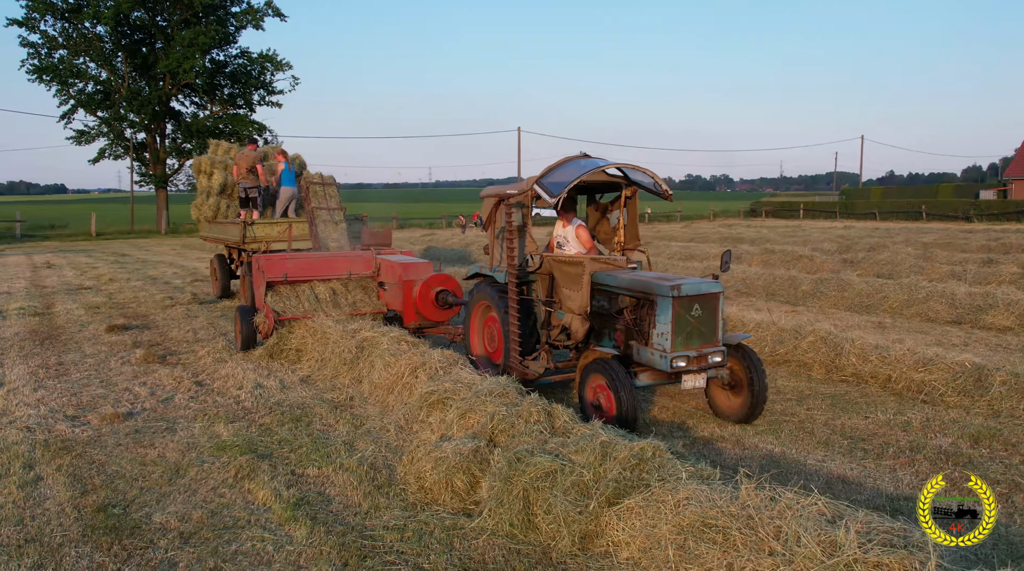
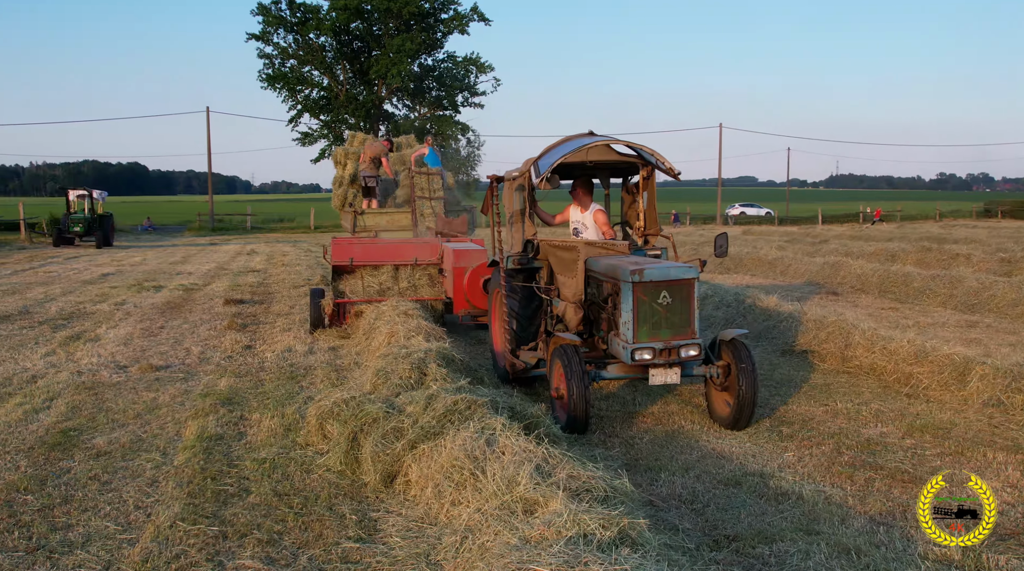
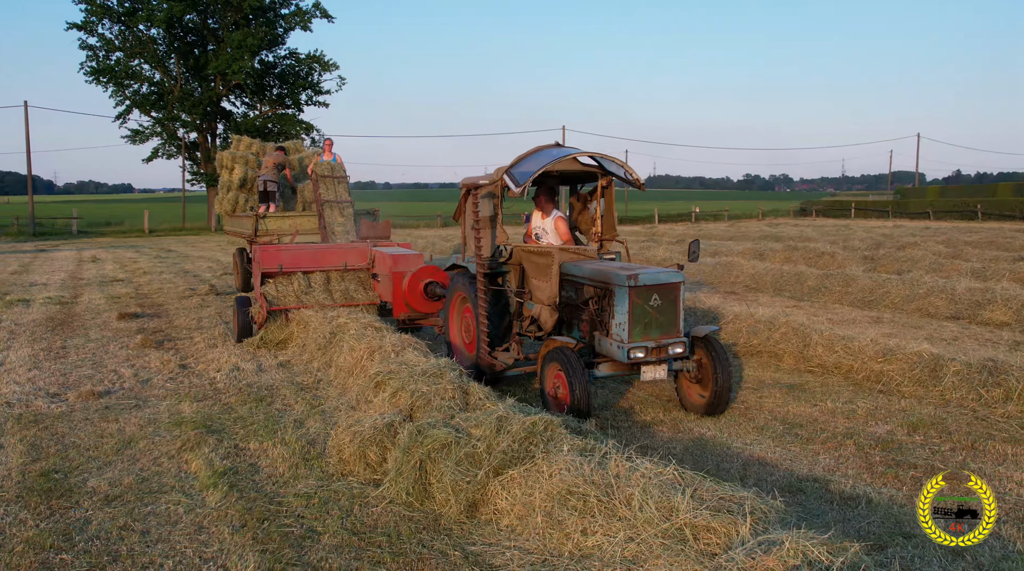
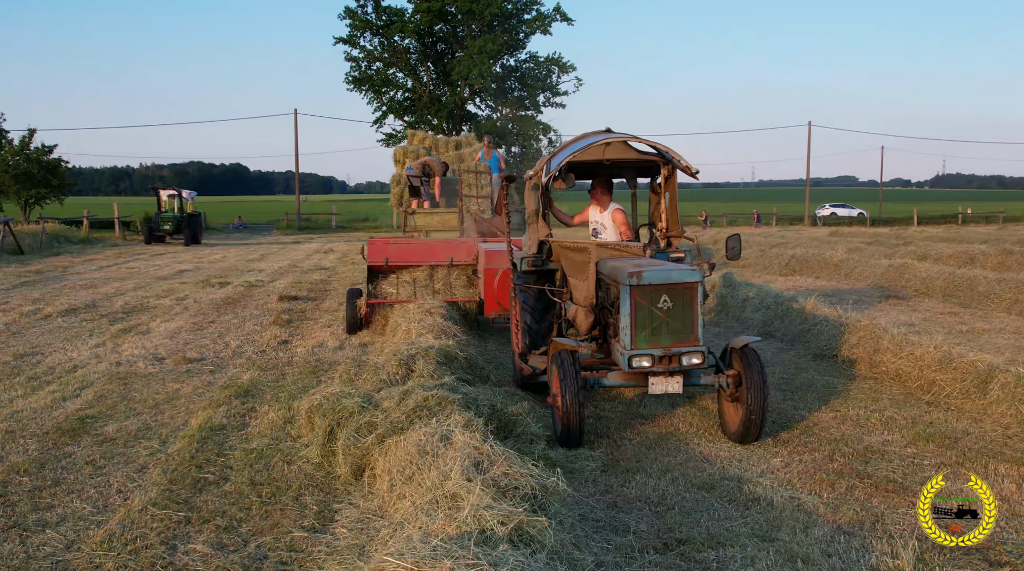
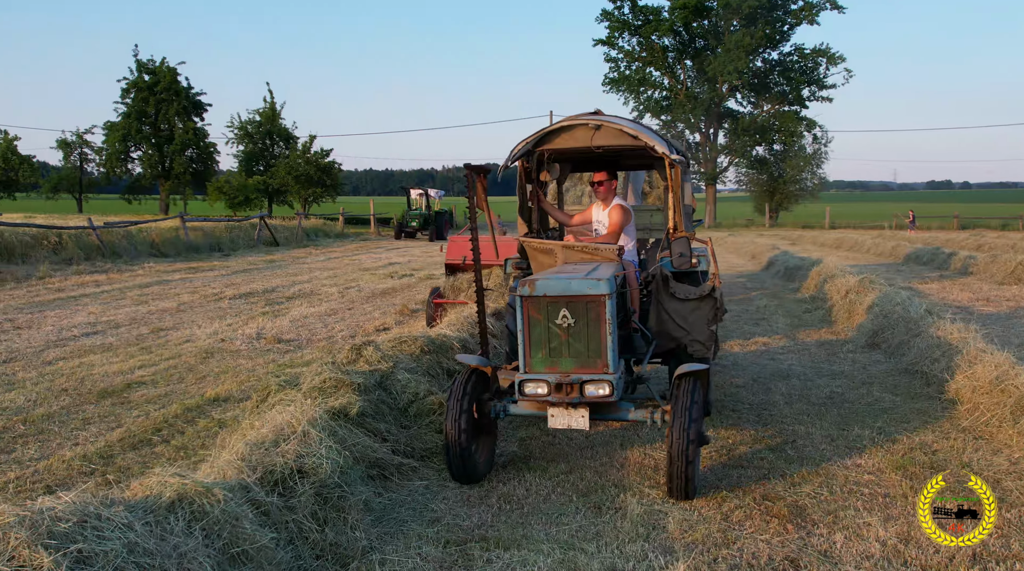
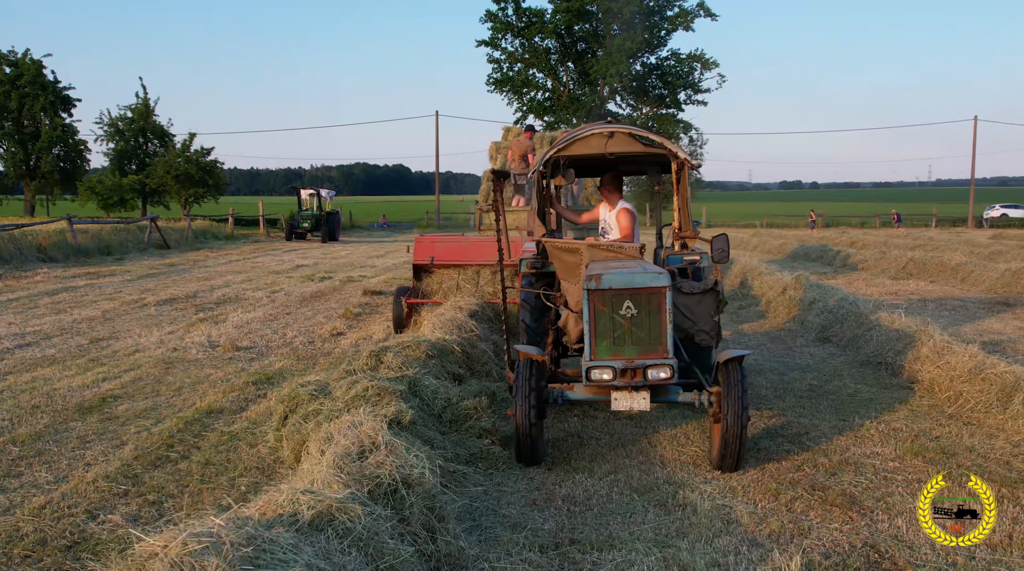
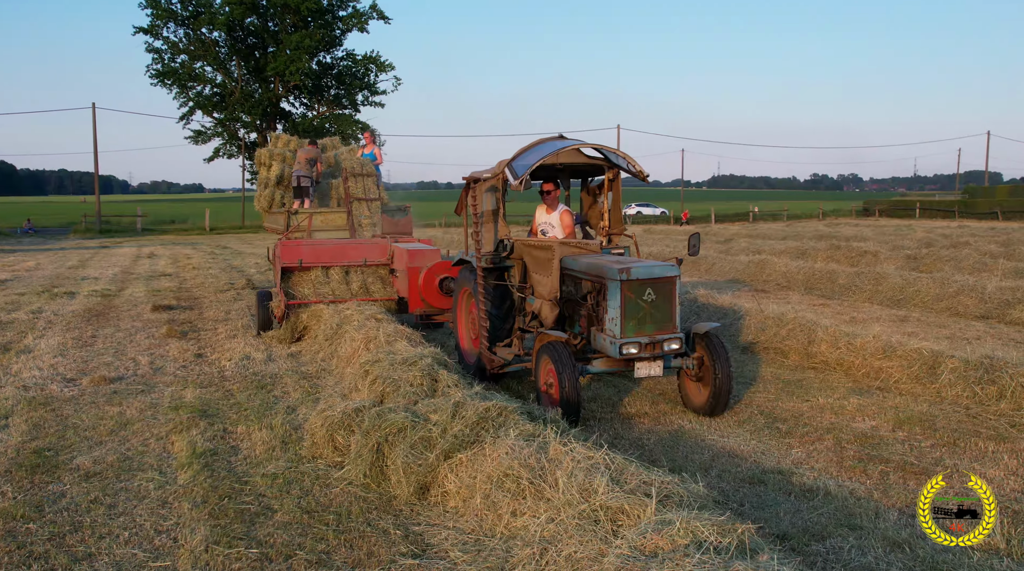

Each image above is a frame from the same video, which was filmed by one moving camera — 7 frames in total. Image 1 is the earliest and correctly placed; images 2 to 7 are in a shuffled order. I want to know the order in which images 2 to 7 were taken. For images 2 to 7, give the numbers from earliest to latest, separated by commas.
3, 7, 2, 4, 6, 5
